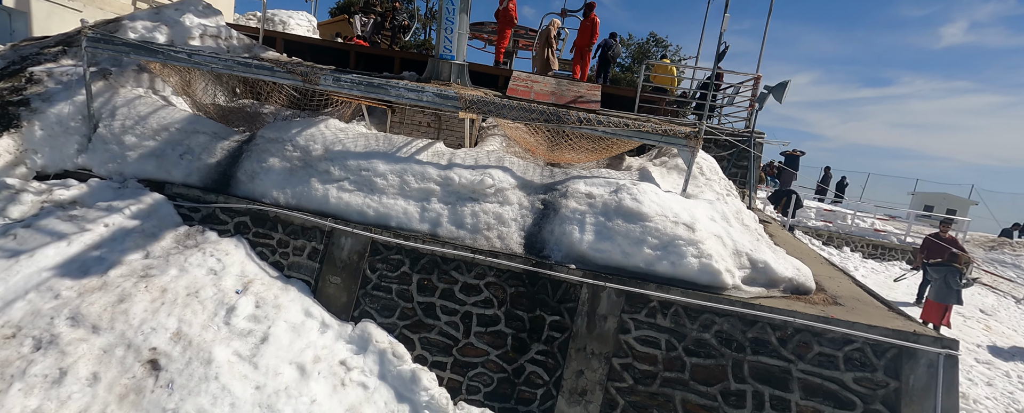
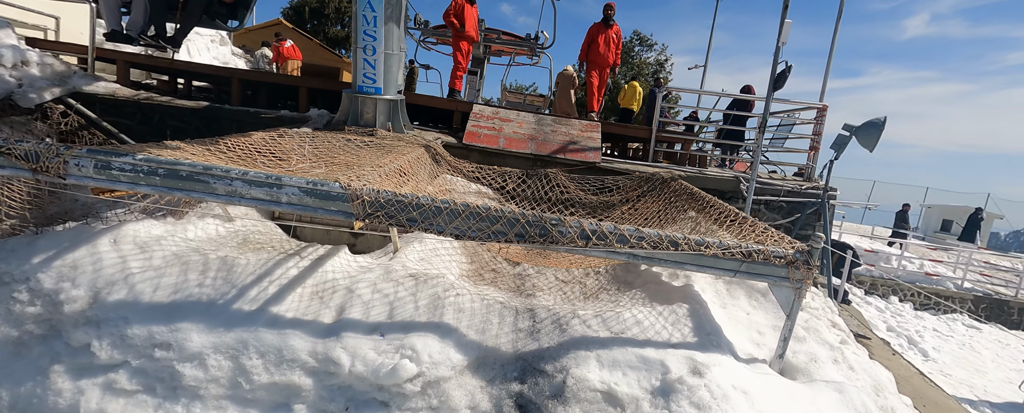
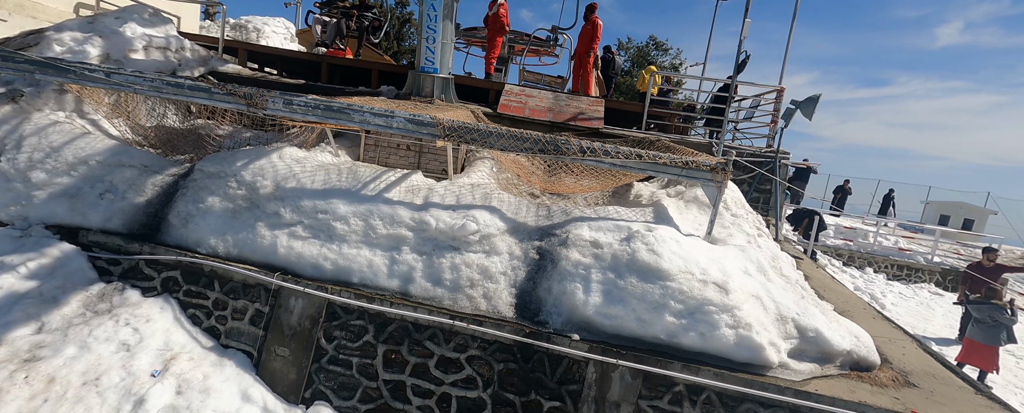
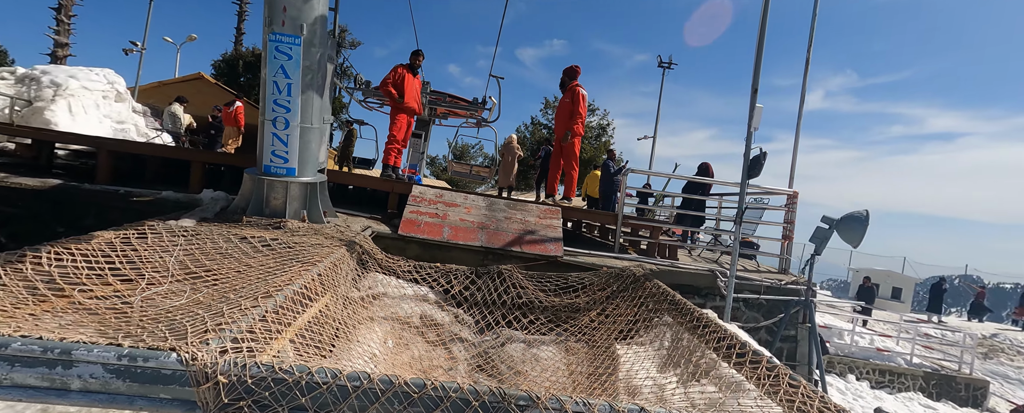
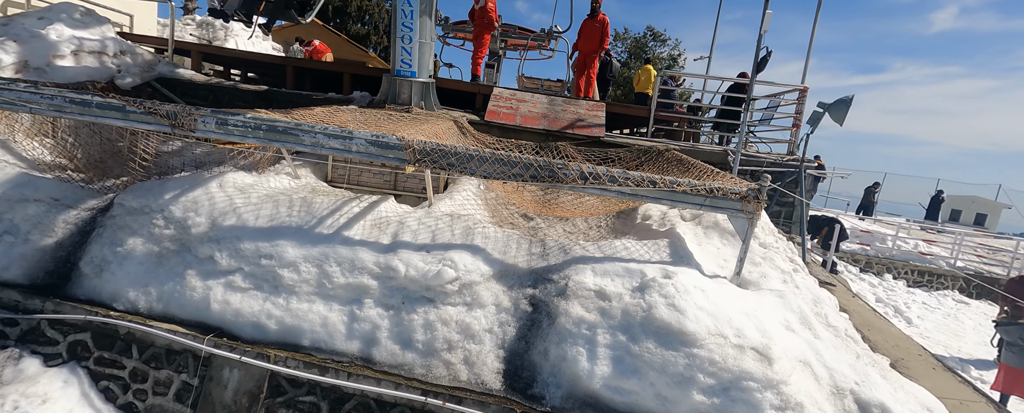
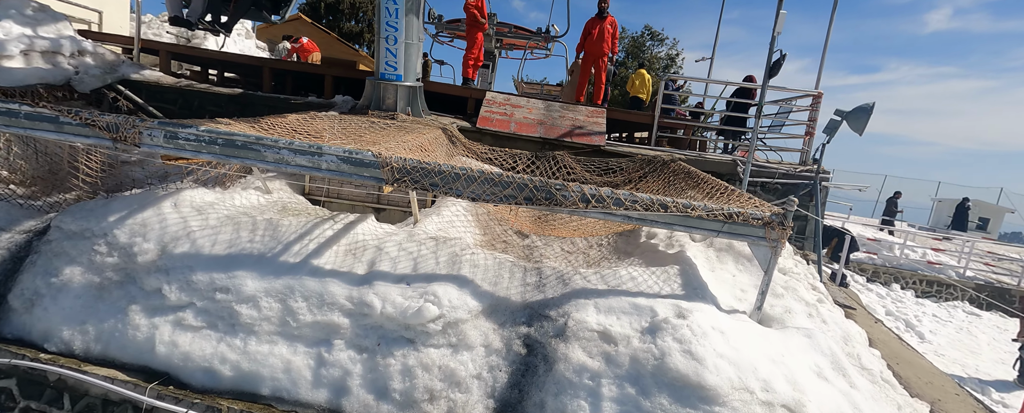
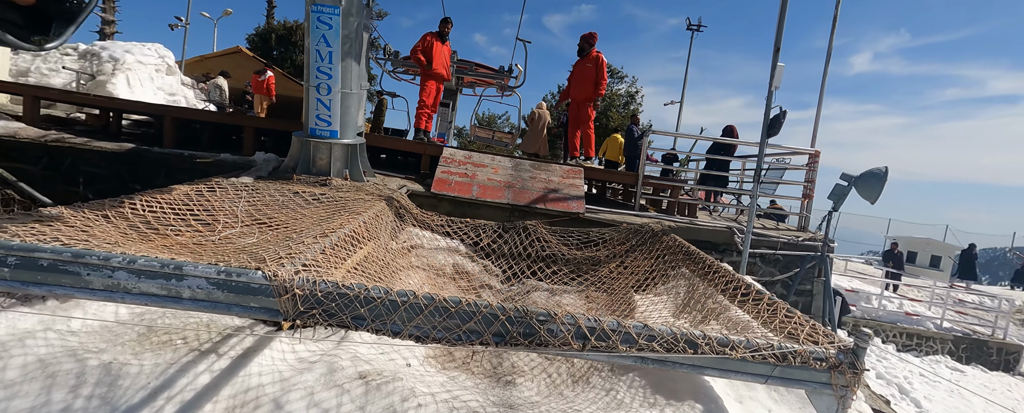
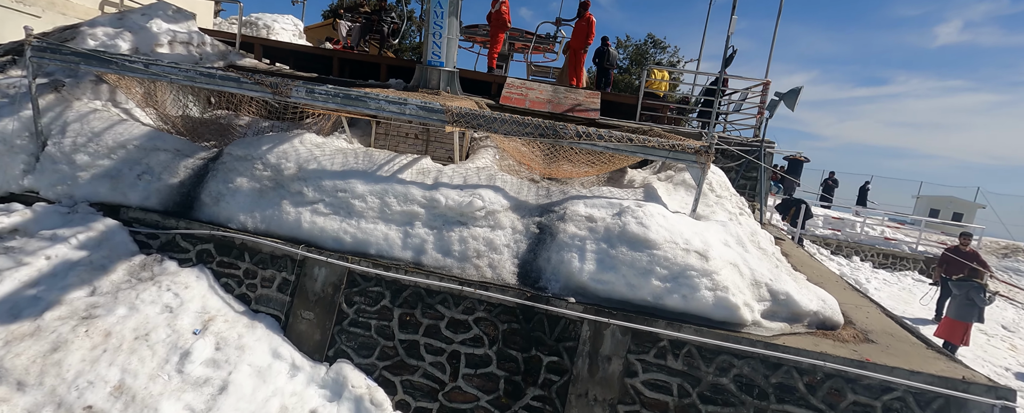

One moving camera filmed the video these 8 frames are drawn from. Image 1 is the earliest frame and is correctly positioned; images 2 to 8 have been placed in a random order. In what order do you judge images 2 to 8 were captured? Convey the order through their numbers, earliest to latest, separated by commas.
8, 3, 5, 6, 2, 7, 4
